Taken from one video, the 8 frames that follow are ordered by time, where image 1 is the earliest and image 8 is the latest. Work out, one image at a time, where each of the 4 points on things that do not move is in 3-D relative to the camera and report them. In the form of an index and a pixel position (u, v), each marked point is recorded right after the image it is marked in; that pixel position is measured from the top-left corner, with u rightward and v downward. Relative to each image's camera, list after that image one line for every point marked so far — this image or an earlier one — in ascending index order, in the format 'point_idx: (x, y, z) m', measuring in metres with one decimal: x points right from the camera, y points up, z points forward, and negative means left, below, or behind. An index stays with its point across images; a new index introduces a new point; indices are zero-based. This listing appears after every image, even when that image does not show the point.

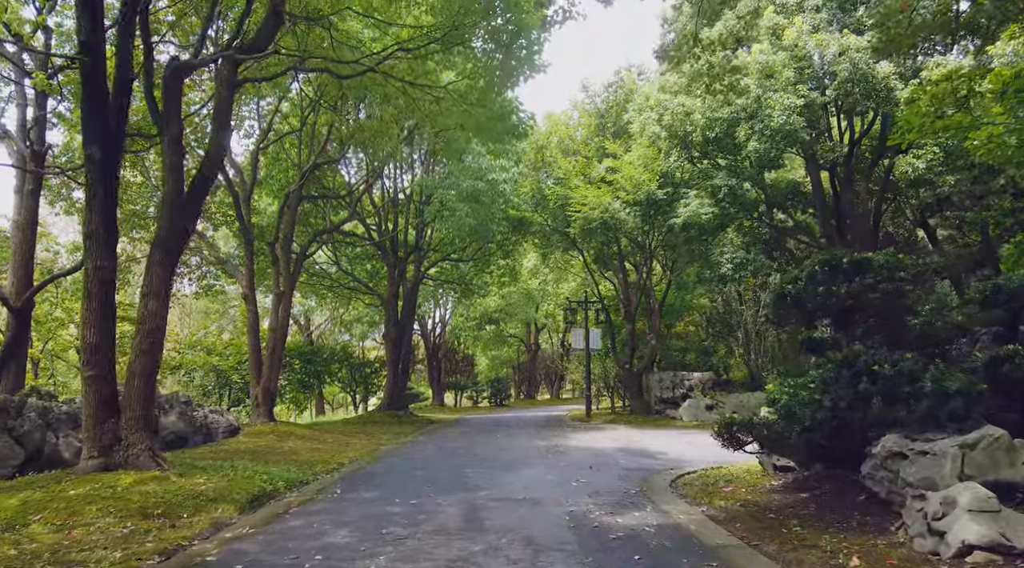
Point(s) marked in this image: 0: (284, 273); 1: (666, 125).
0: (-5.4, +0.2, +18.2) m
1: (+3.5, +3.6, +17.5) m
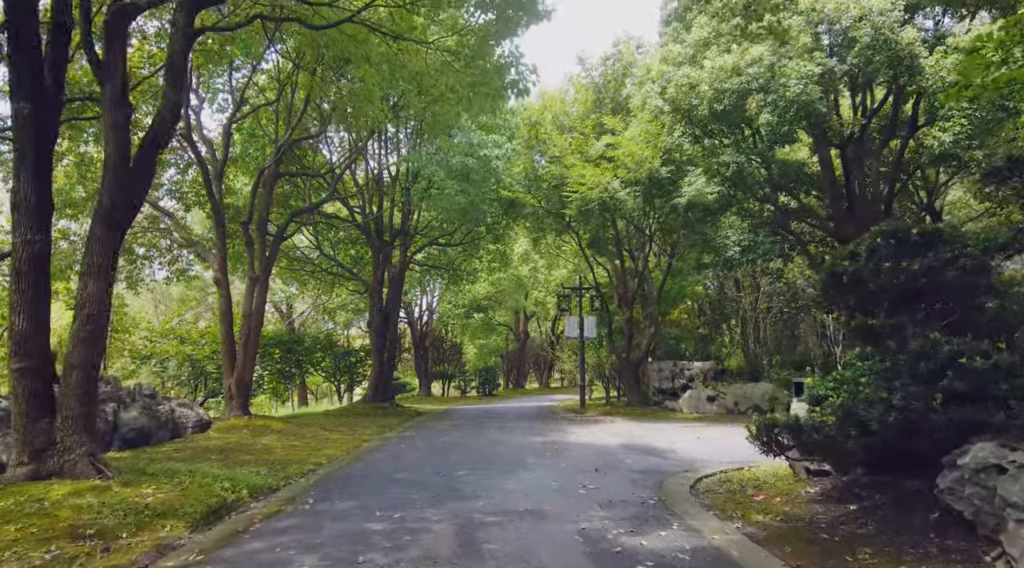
0: (-5.6, +0.6, +16.9) m
1: (+3.4, +4.0, +16.3) m
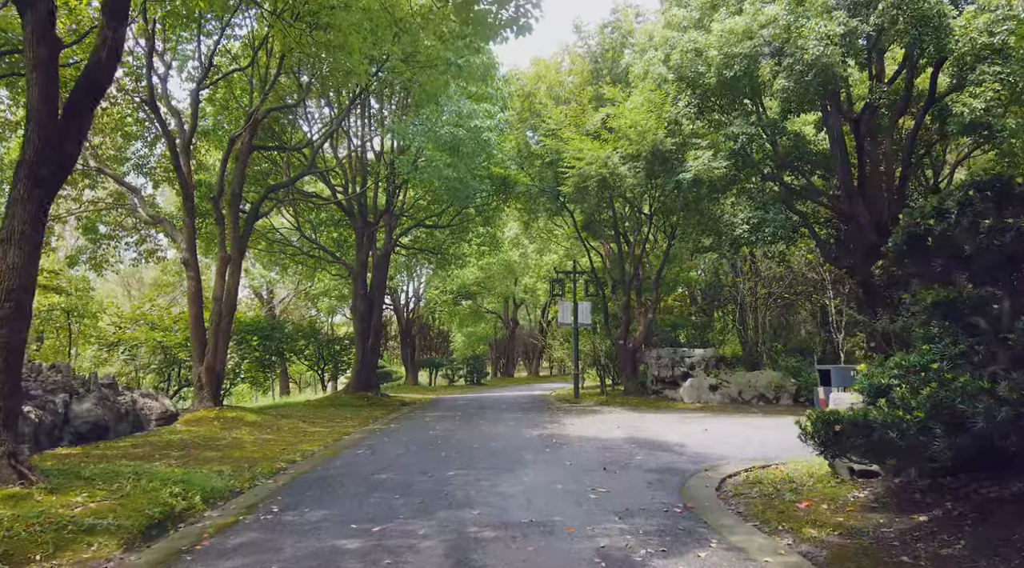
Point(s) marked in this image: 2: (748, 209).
0: (-5.8, +1.0, +15.7) m
1: (+3.2, +4.3, +15.2) m
2: (+5.5, +1.8, +17.7) m
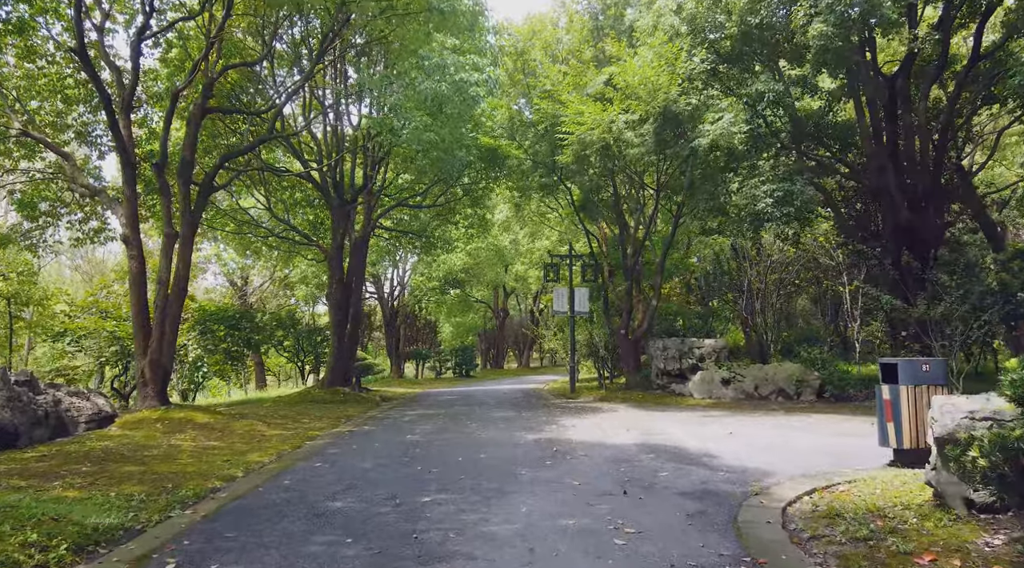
0: (-5.9, +1.3, +13.7) m
1: (+3.1, +4.7, +13.3) m
2: (+5.3, +2.1, +15.9) m
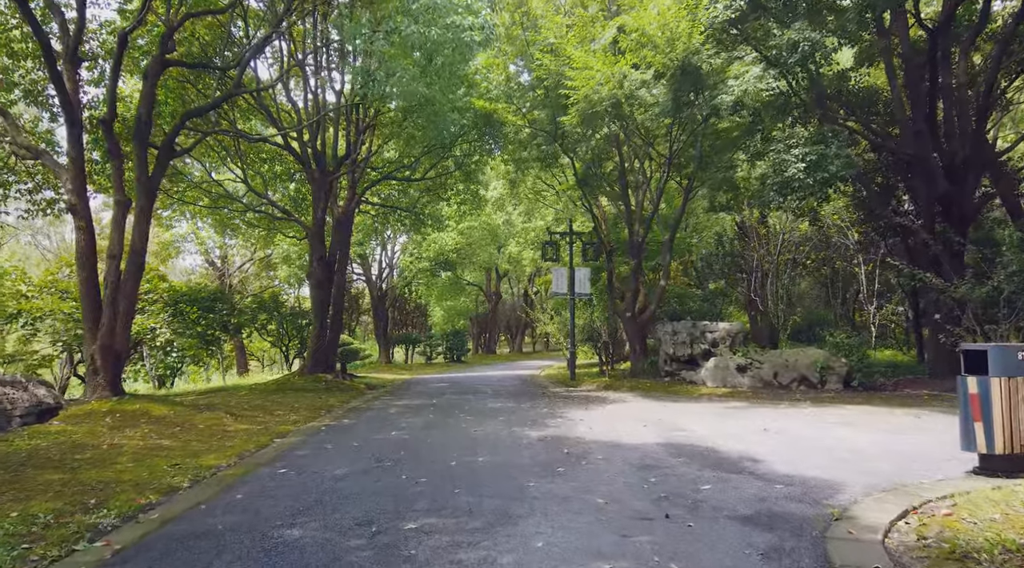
0: (-5.9, +1.7, +12.1) m
1: (+3.1, +5.1, +11.8) m
2: (+5.3, +2.5, +14.4) m
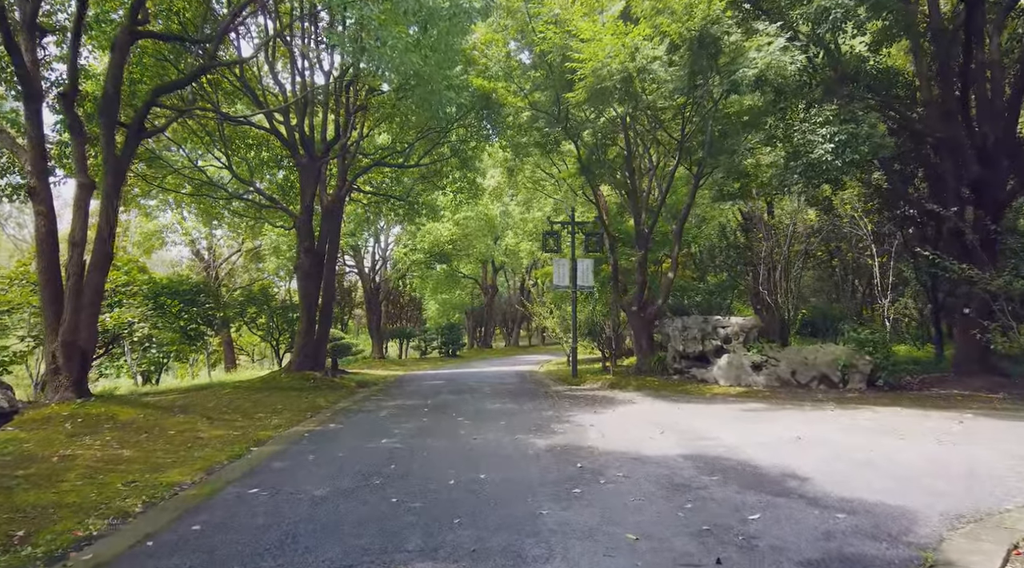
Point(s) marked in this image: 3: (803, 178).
0: (-5.9, +1.9, +11.1) m
1: (+3.1, +5.2, +10.7) m
2: (+5.3, +2.7, +13.5) m
3: (+5.2, +1.9, +13.3) m
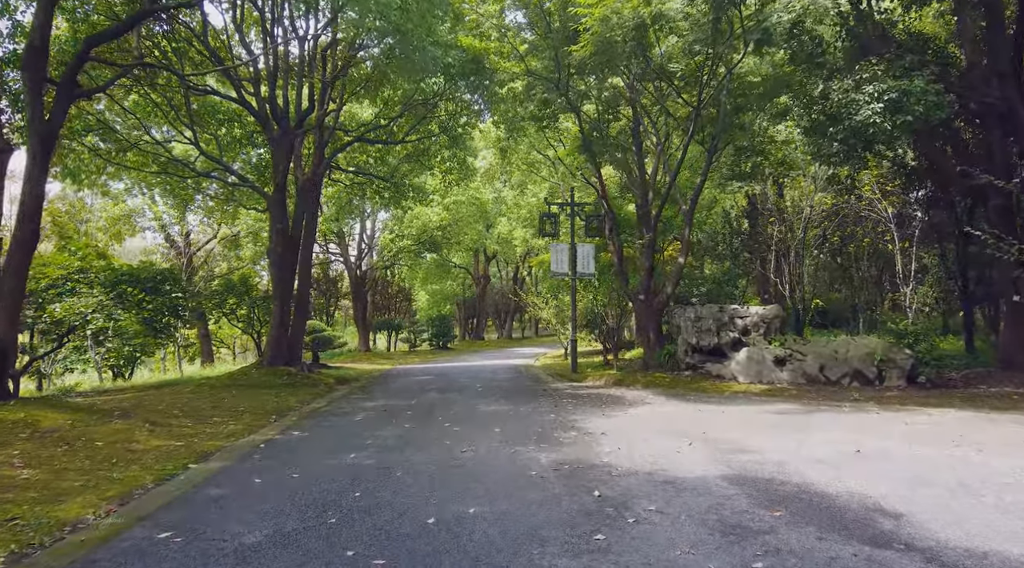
0: (-6.0, +2.1, +9.4) m
1: (+3.0, +5.4, +9.2) m
2: (+5.2, +2.9, +11.9) m
3: (+5.1, +2.1, +11.8) m
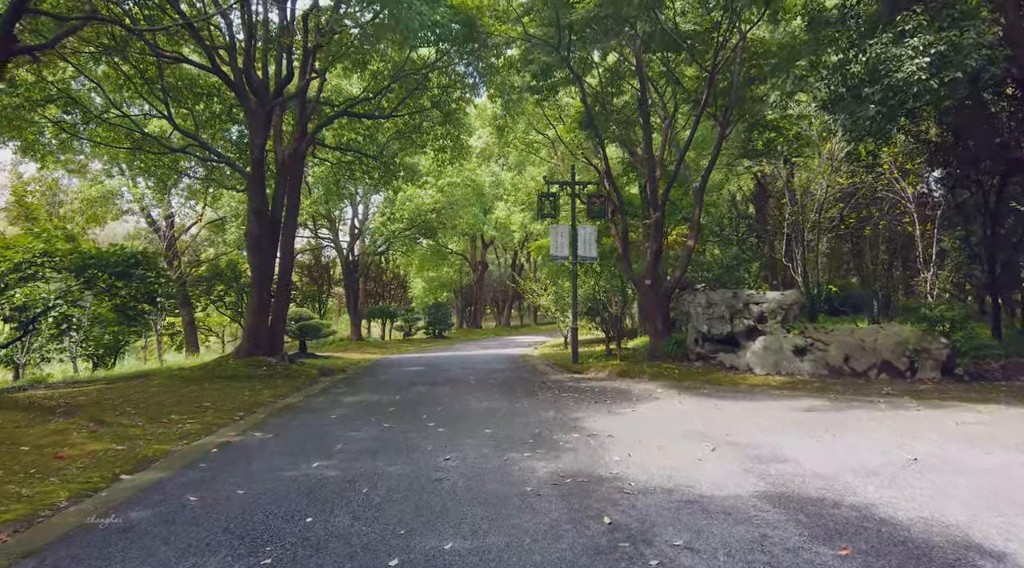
0: (-6.0, +2.3, +8.3) m
1: (+3.0, +5.6, +8.0) m
2: (+5.1, +3.2, +10.8) m
3: (+5.0, +2.4, +10.7) m
